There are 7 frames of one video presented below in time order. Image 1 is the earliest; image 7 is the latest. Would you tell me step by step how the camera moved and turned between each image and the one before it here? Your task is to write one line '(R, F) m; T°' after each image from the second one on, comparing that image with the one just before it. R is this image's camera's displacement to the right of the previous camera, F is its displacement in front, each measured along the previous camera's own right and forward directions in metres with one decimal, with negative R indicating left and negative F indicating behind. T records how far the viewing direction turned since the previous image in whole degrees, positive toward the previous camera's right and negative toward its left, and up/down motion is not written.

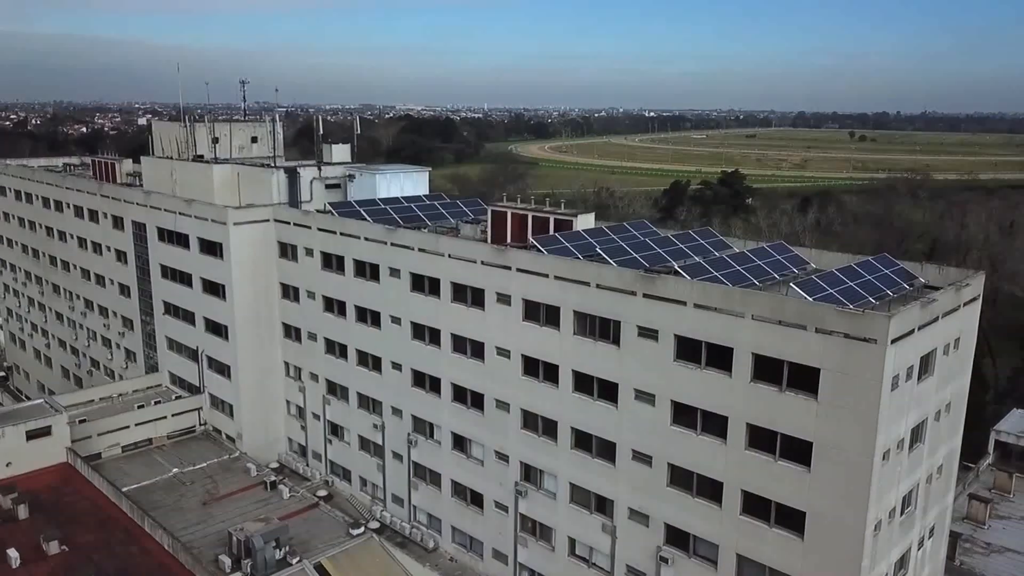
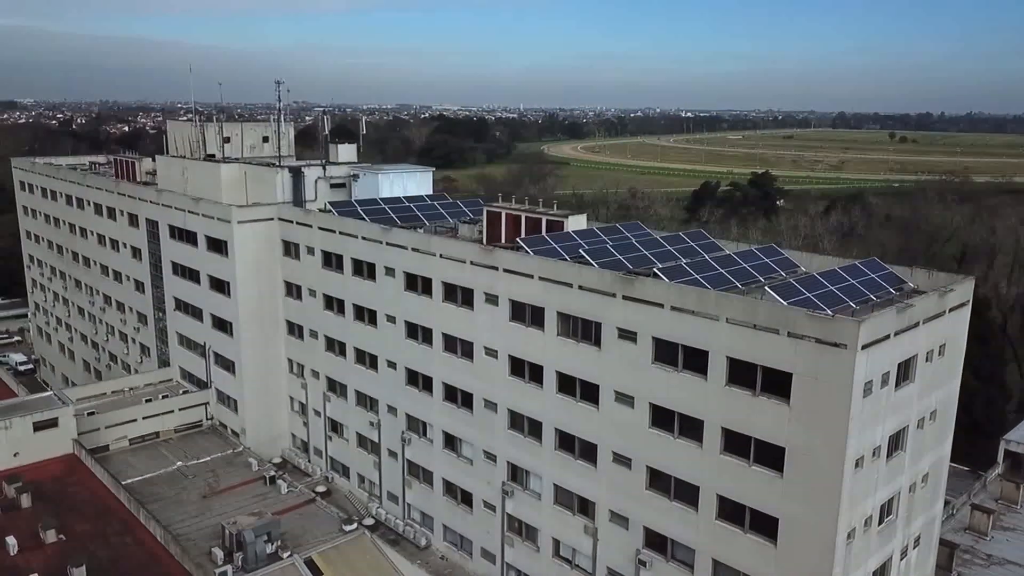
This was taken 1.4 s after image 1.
(+1.2, 0.0) m; -2°
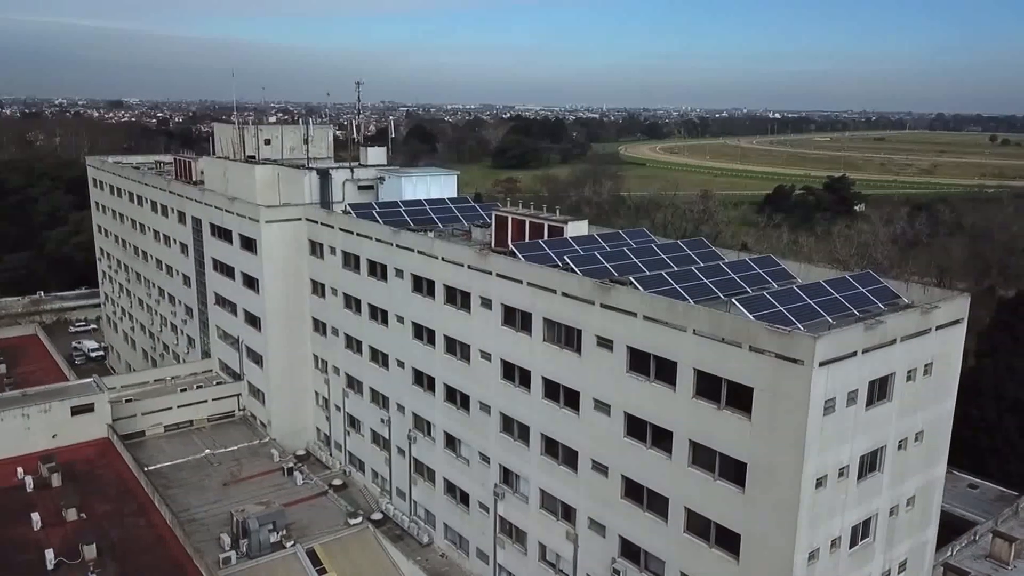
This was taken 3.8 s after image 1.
(+2.3, -0.1) m; -5°
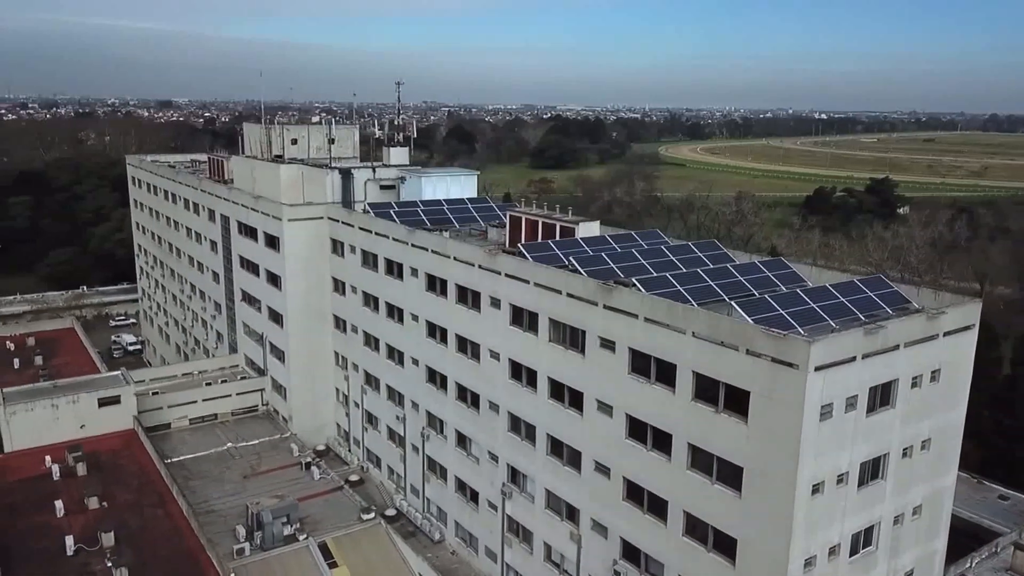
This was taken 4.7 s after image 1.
(+0.8, -0.1) m; -3°
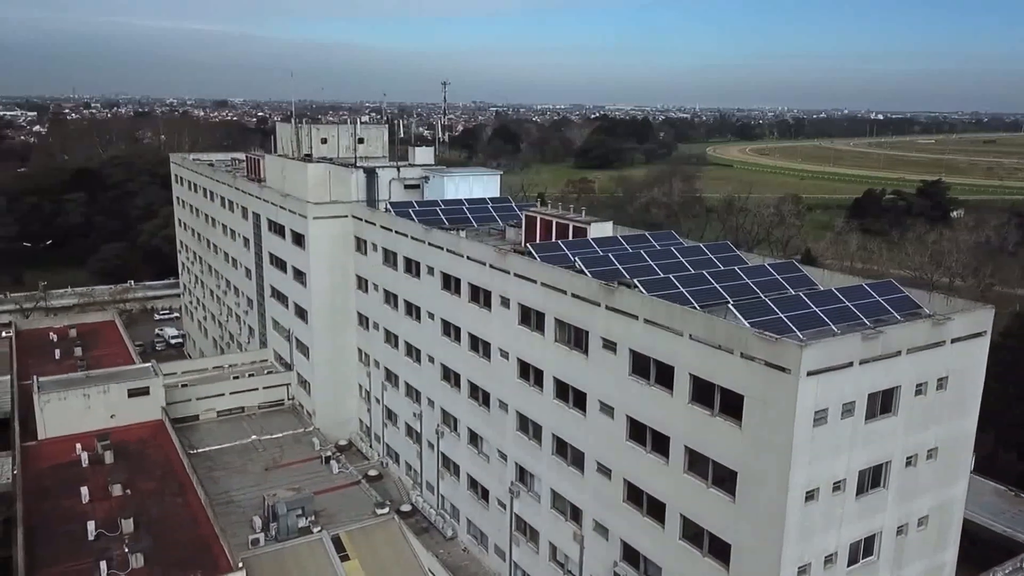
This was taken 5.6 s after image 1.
(+1.0, -0.1) m; -3°
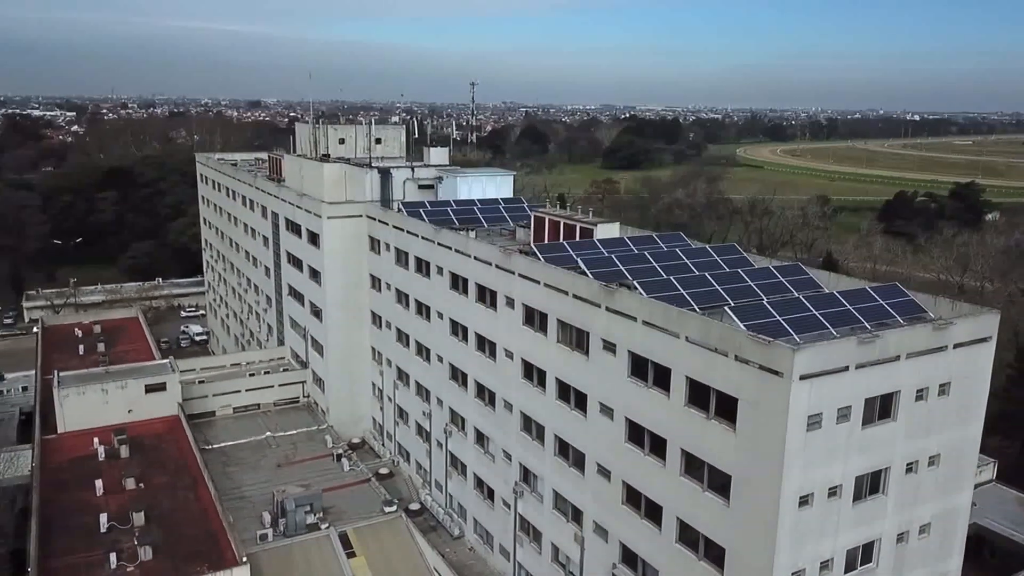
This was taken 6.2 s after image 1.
(+0.6, 0.0) m; -2°
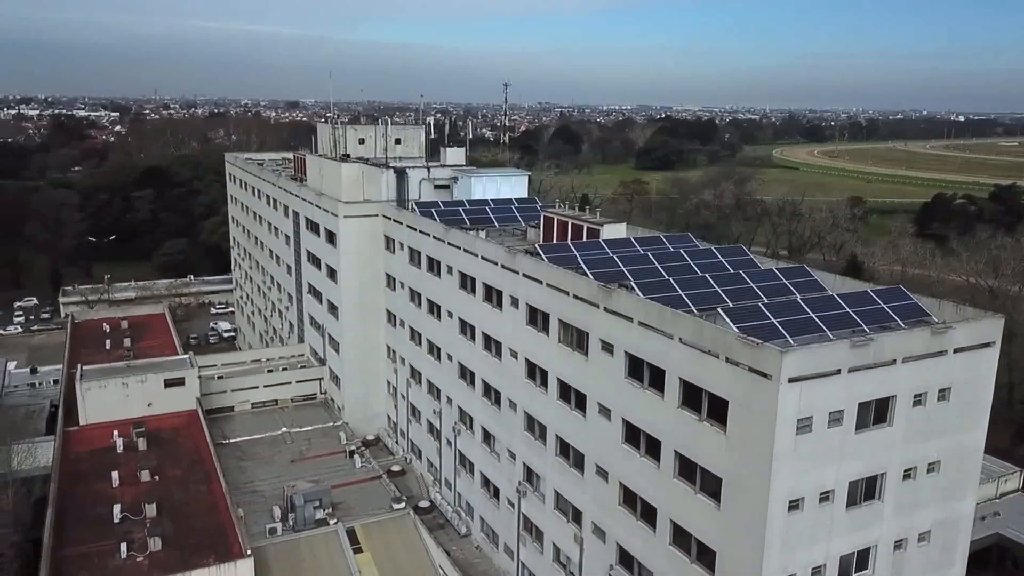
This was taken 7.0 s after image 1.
(+0.8, -0.1) m; -2°
